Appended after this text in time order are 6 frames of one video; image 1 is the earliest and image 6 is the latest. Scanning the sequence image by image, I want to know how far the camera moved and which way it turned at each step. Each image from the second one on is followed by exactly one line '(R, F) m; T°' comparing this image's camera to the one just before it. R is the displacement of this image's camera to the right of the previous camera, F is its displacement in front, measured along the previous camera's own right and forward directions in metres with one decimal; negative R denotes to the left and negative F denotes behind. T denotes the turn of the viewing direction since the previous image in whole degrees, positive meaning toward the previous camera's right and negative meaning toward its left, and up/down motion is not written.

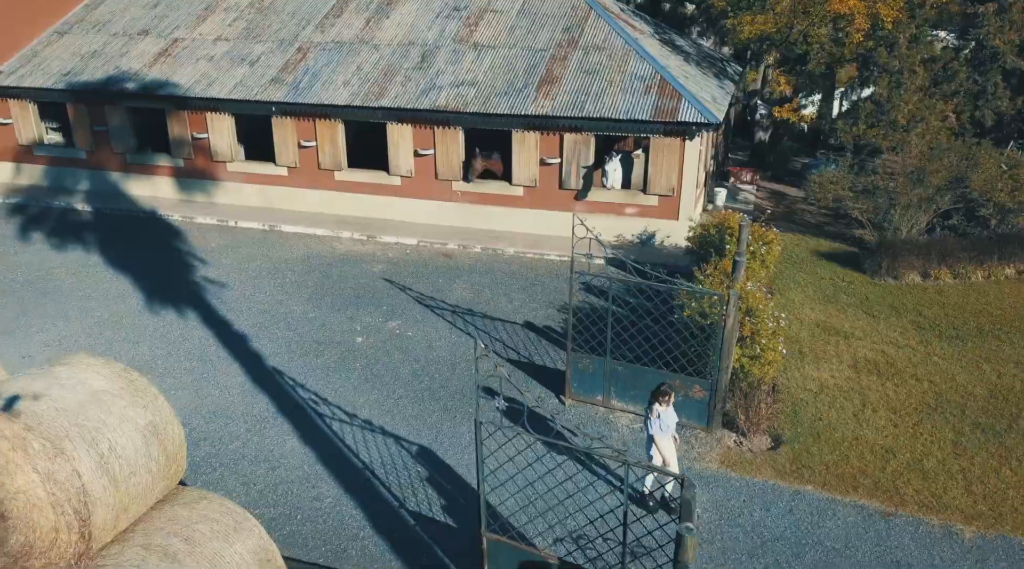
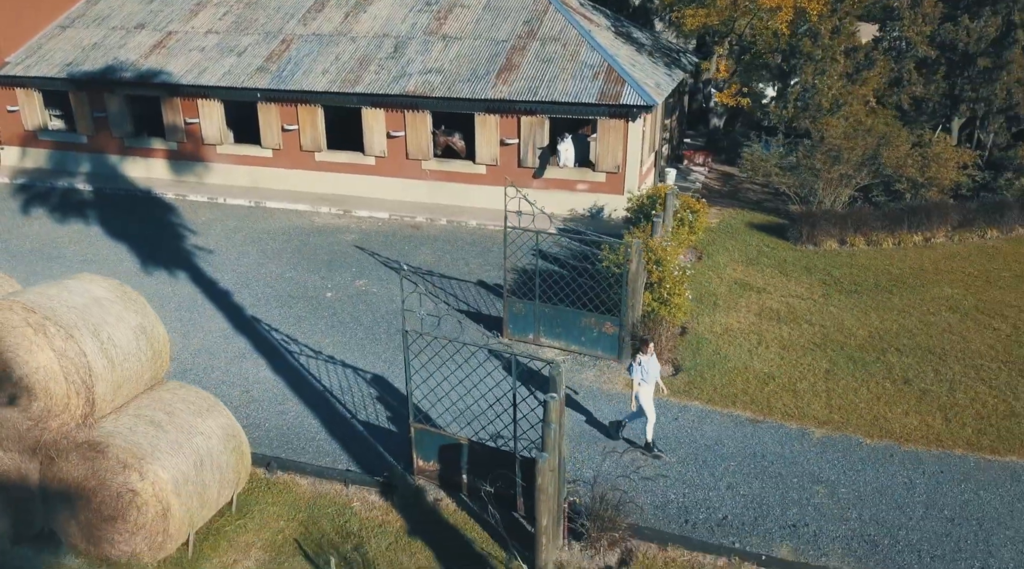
(+0.8, -1.7) m; 0°
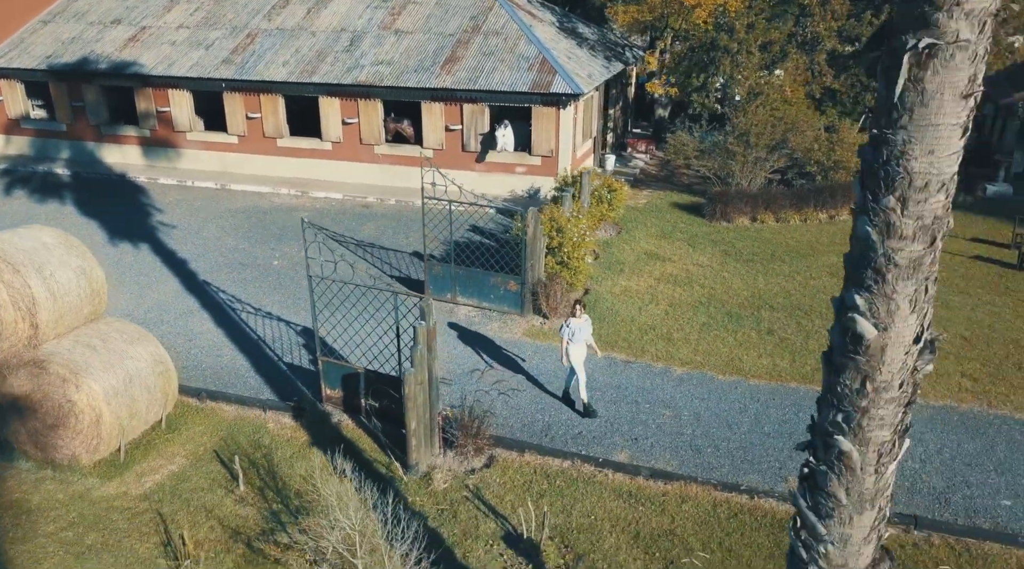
(+1.2, -1.5) m; 0°
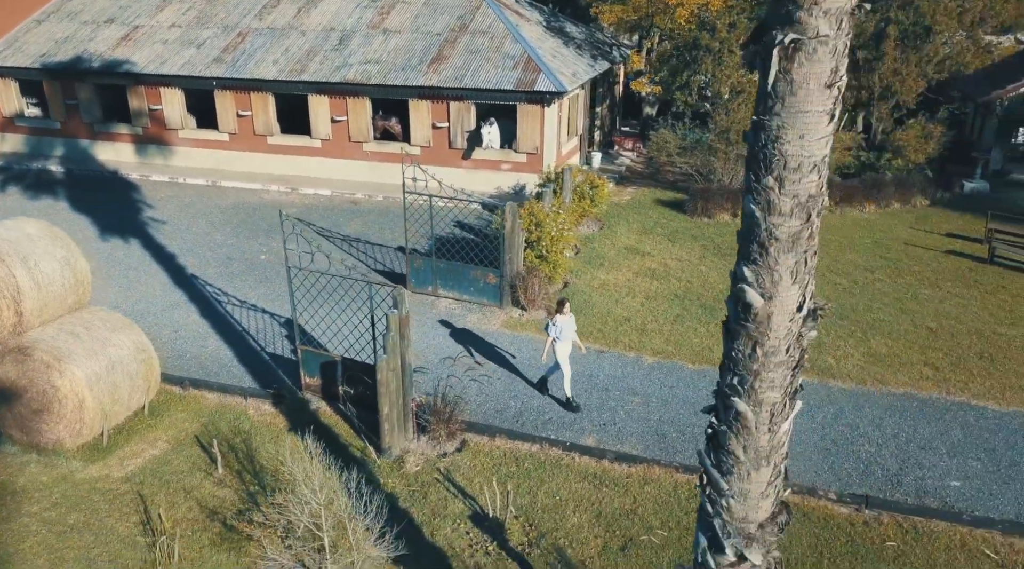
(+0.3, -0.3) m; 0°
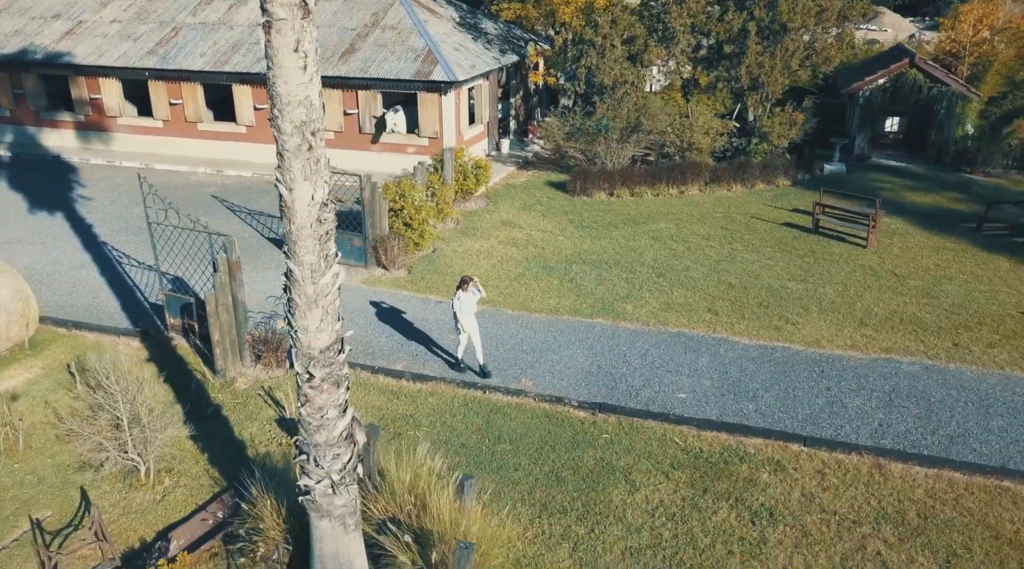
(+2.3, -1.9) m; 0°
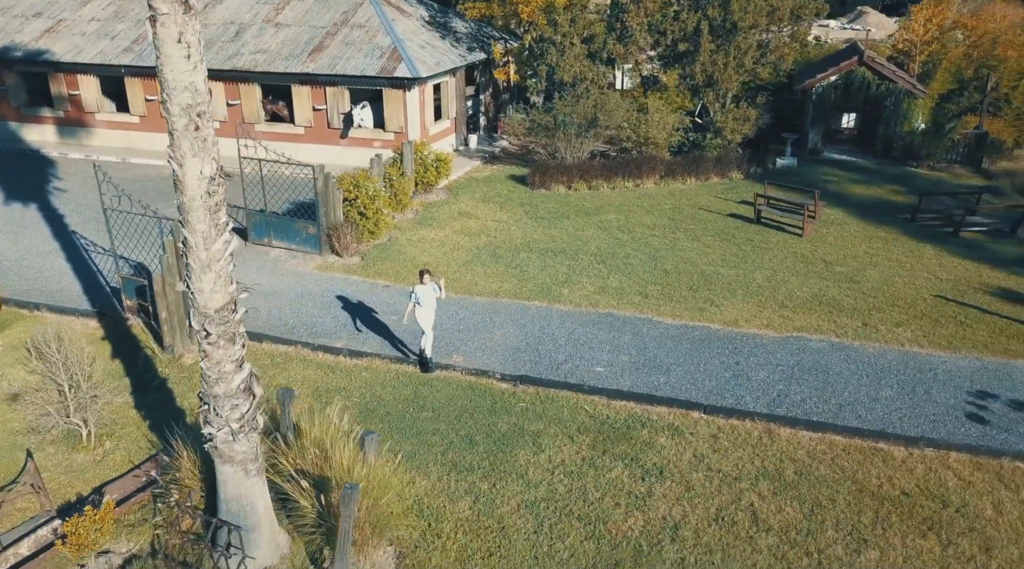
(+0.9, -0.7) m; 0°
